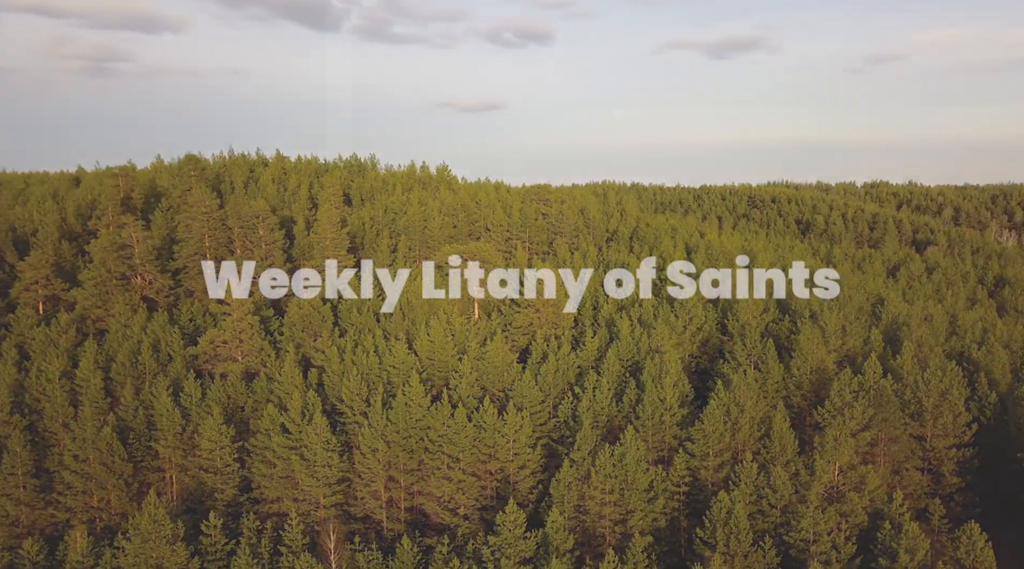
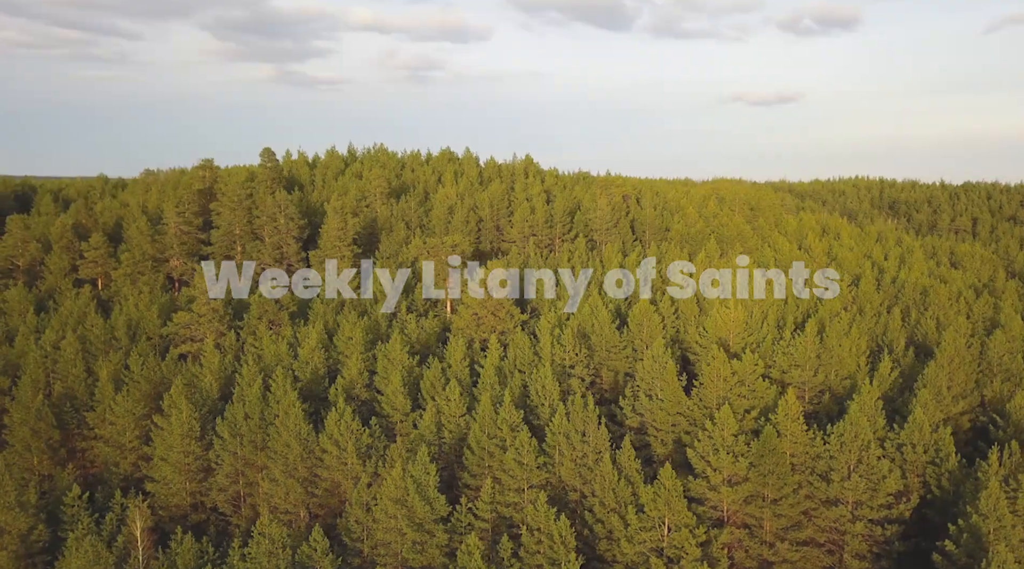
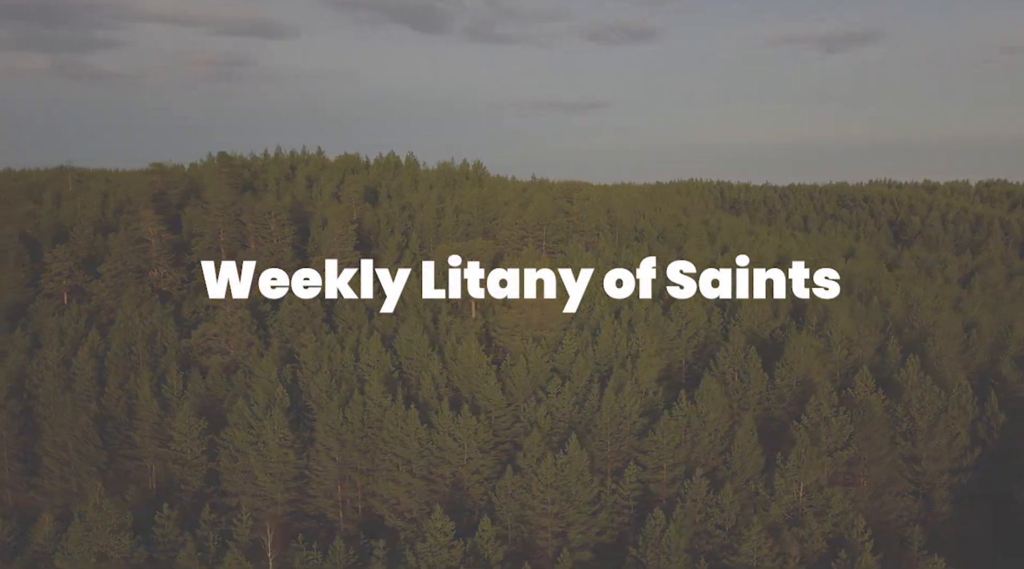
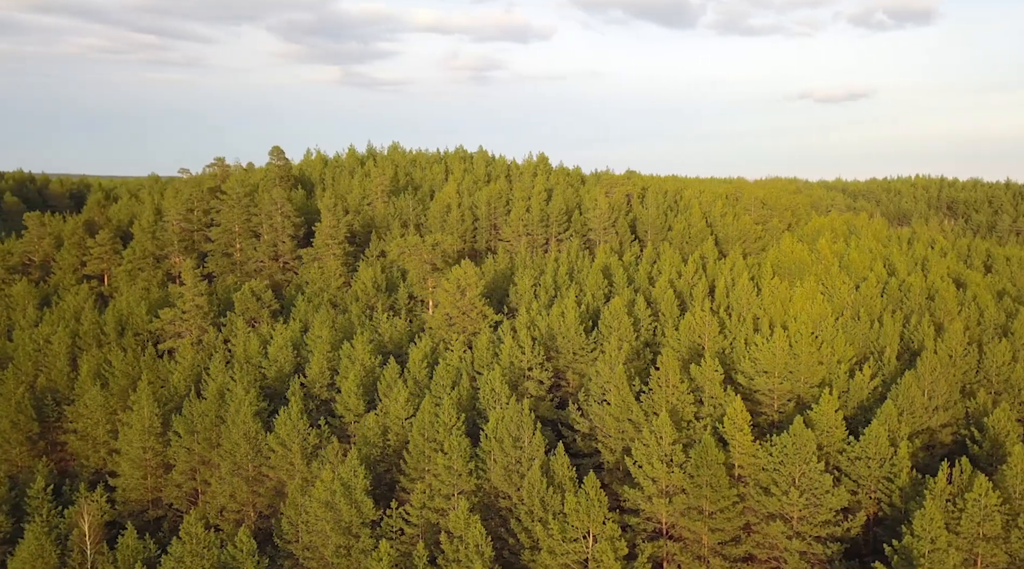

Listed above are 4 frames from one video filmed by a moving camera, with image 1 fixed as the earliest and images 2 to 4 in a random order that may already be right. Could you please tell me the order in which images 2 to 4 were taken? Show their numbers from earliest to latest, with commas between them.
3, 2, 4
